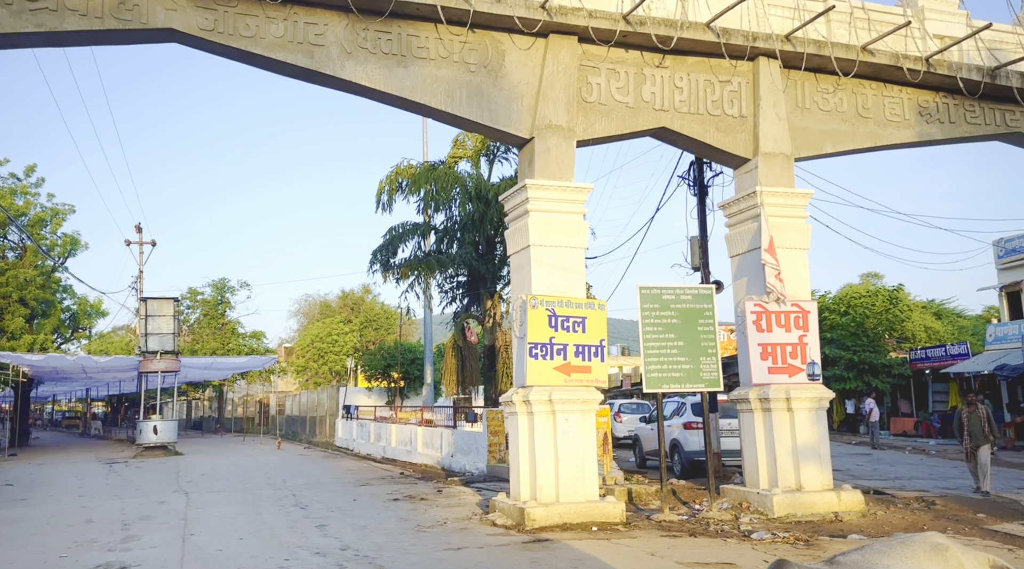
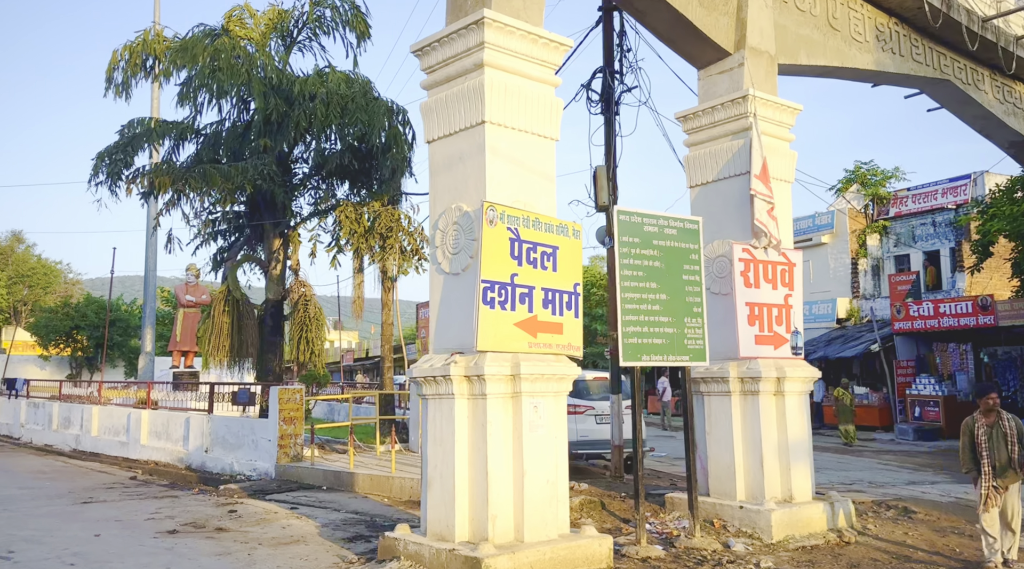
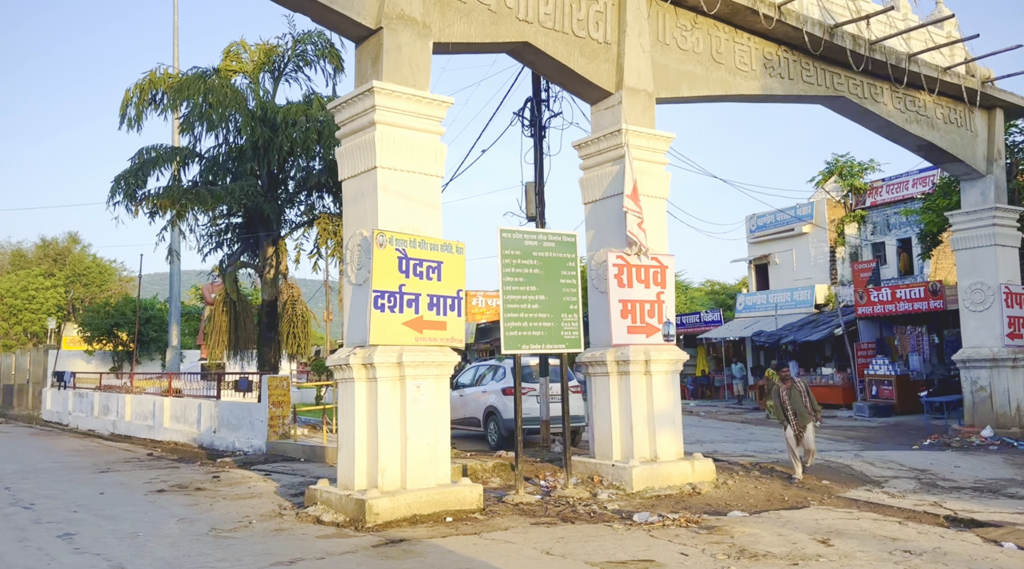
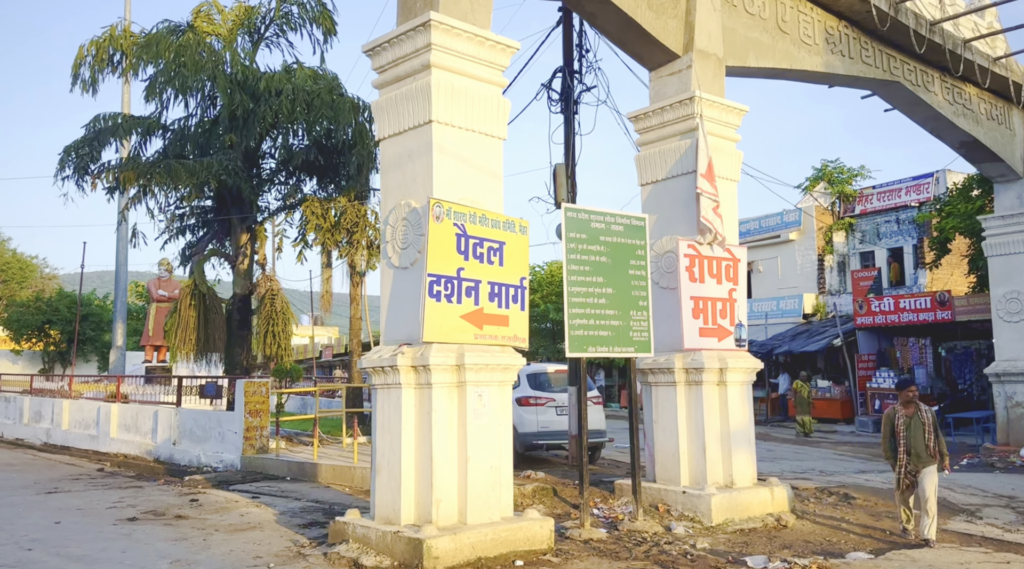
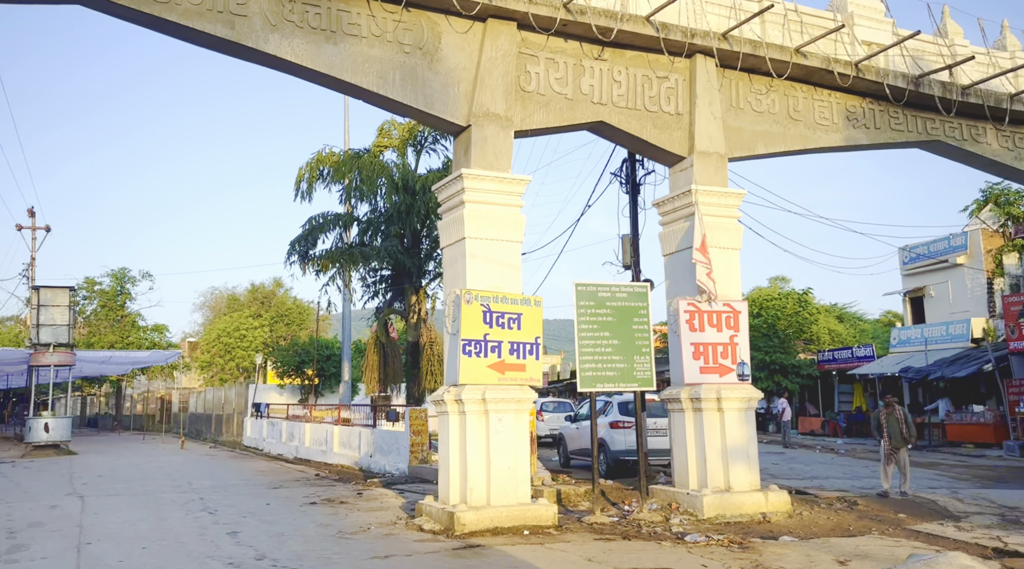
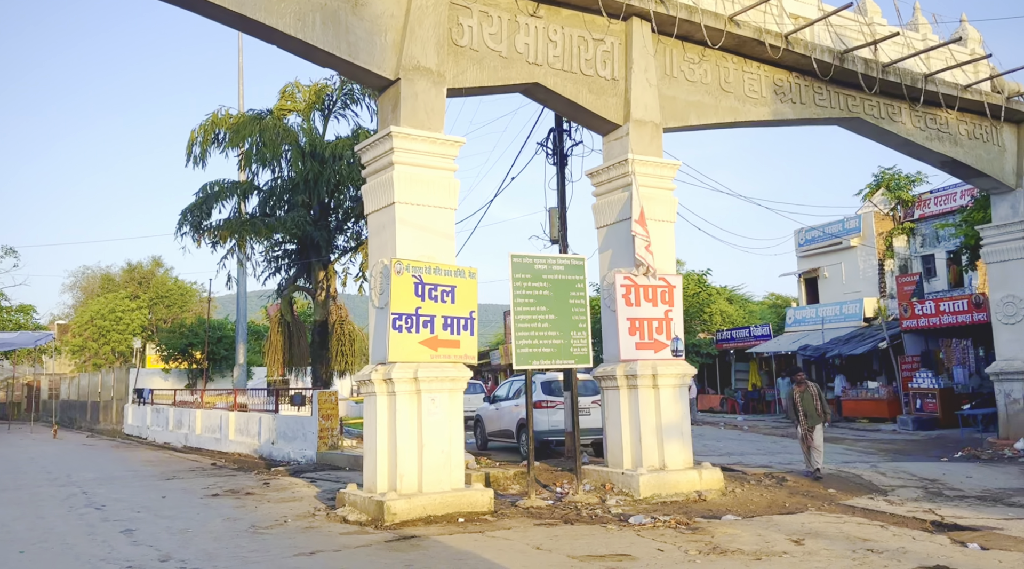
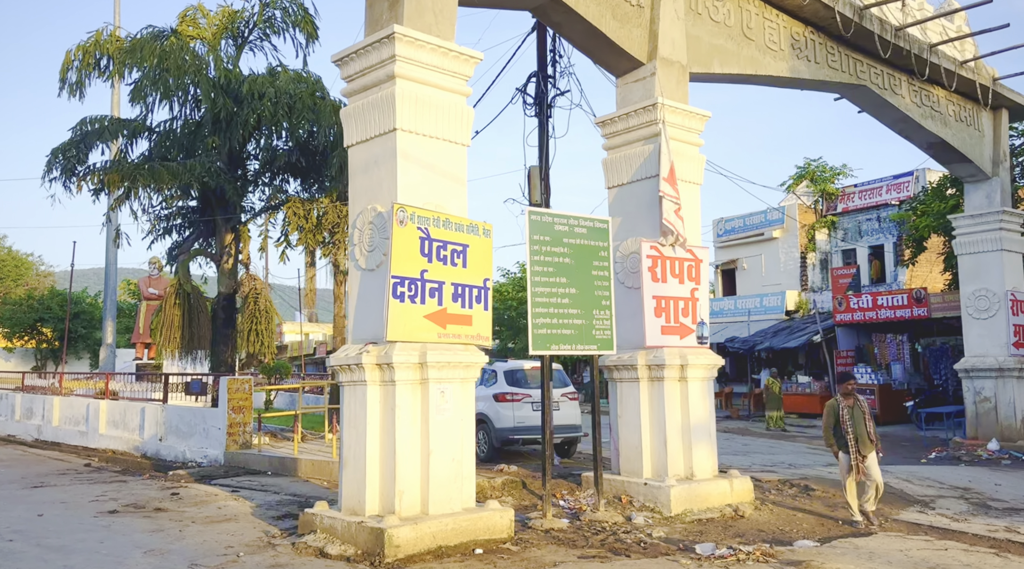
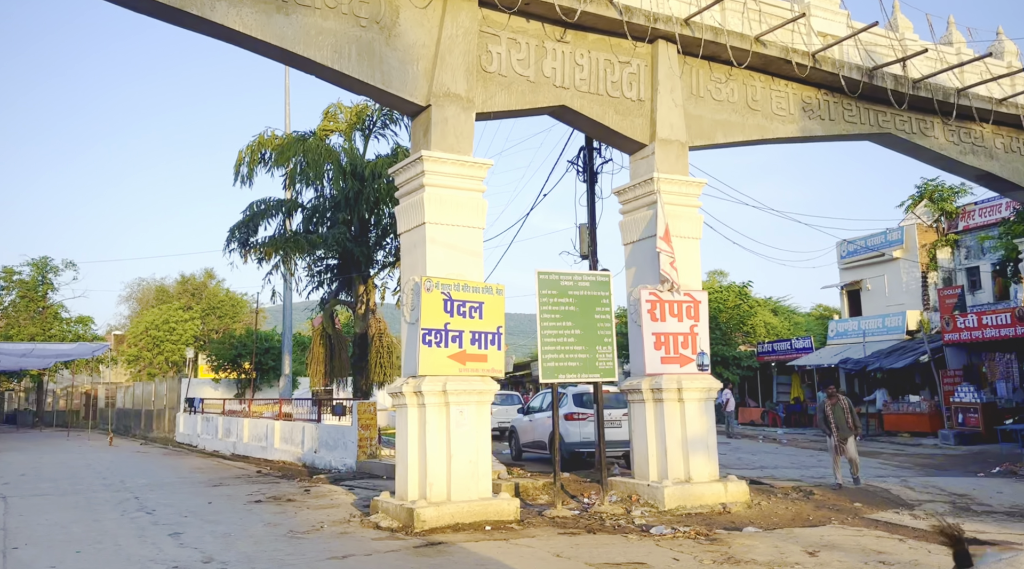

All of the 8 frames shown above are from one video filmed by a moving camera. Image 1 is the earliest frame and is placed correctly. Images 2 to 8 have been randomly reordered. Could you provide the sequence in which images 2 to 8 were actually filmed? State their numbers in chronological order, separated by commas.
5, 8, 6, 3, 7, 4, 2
